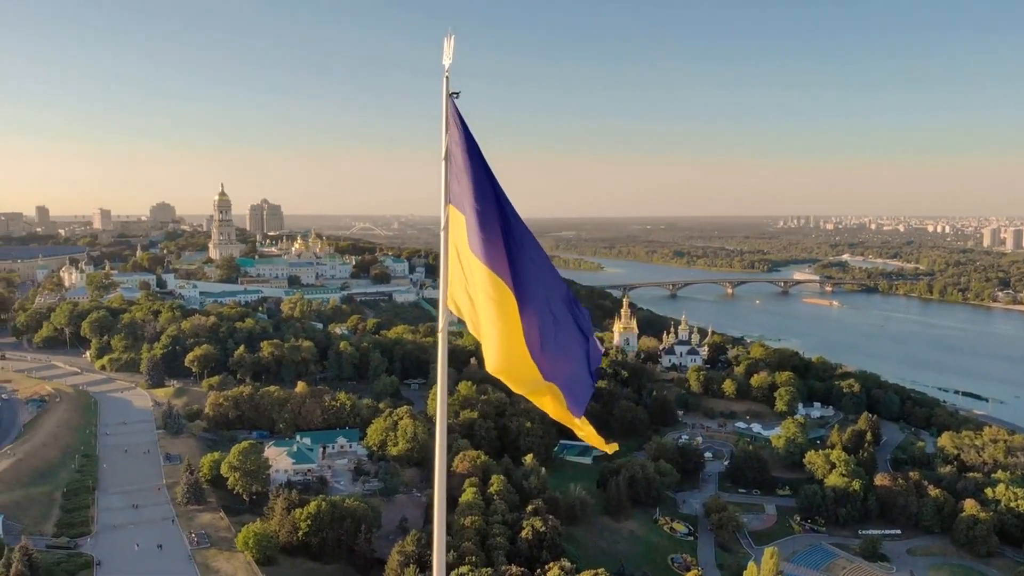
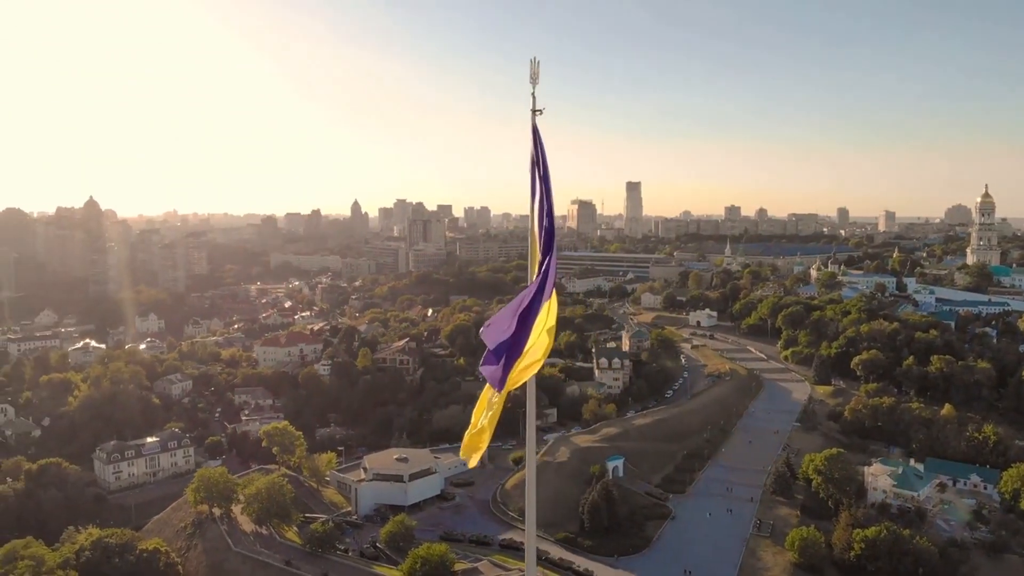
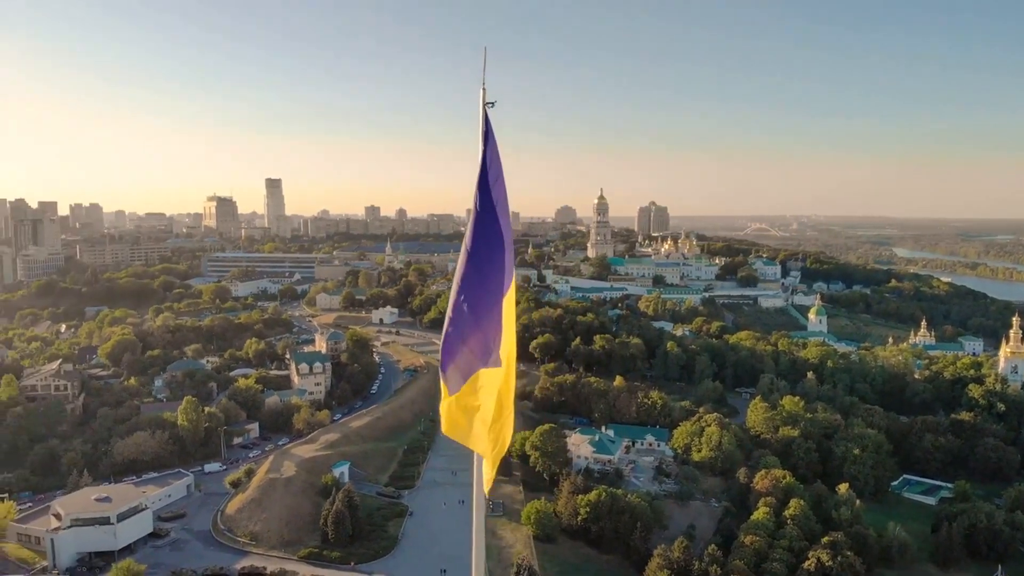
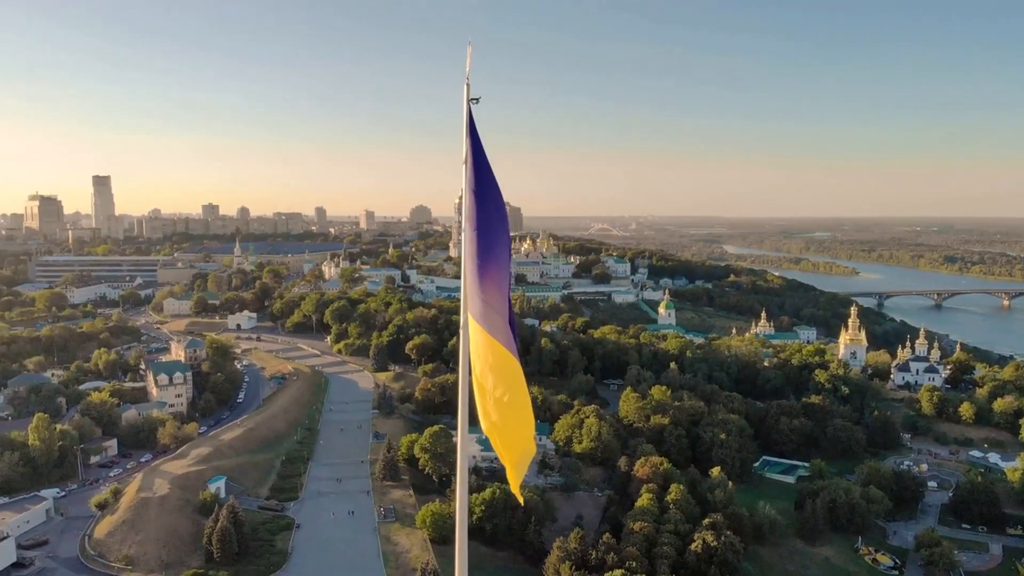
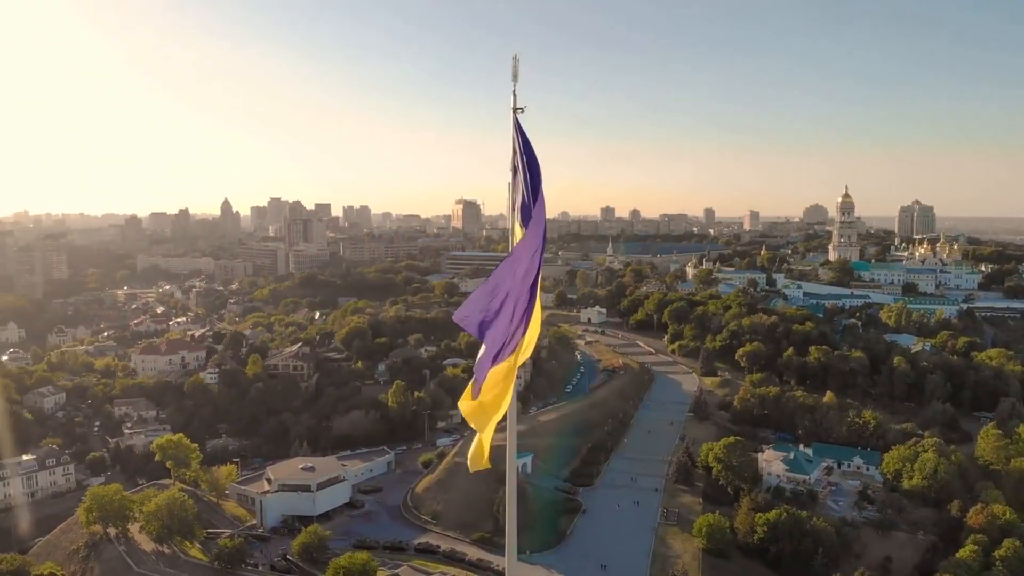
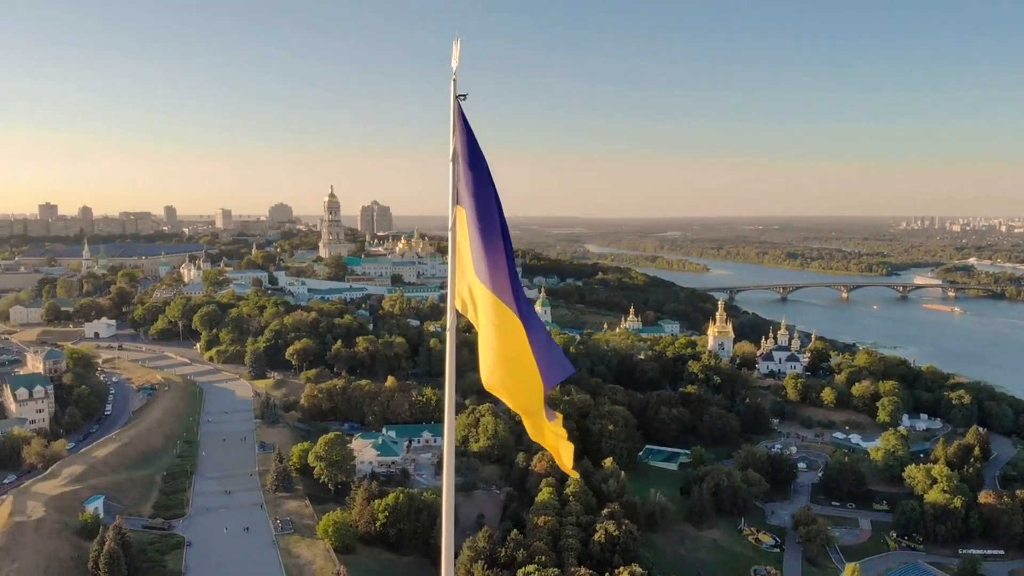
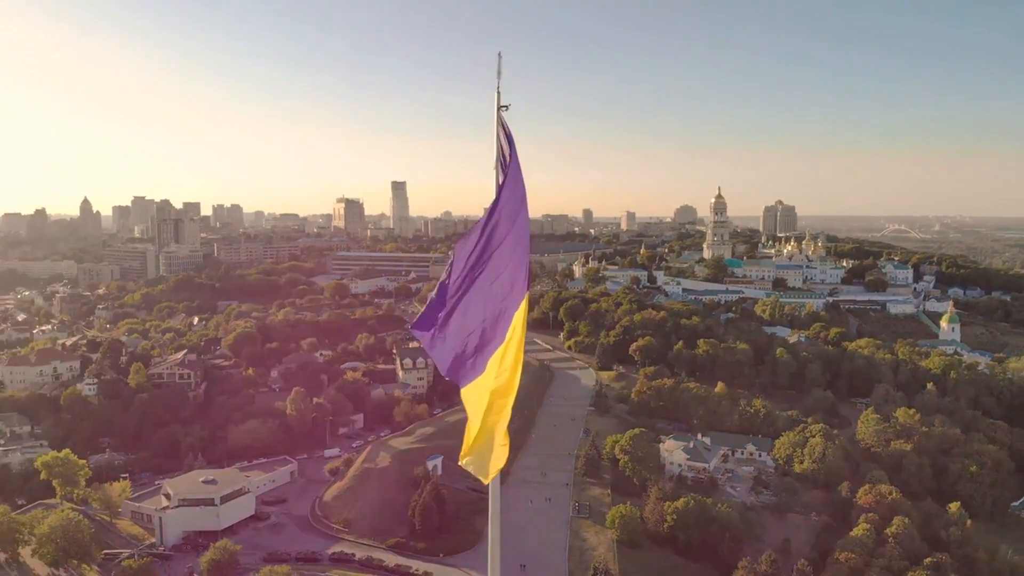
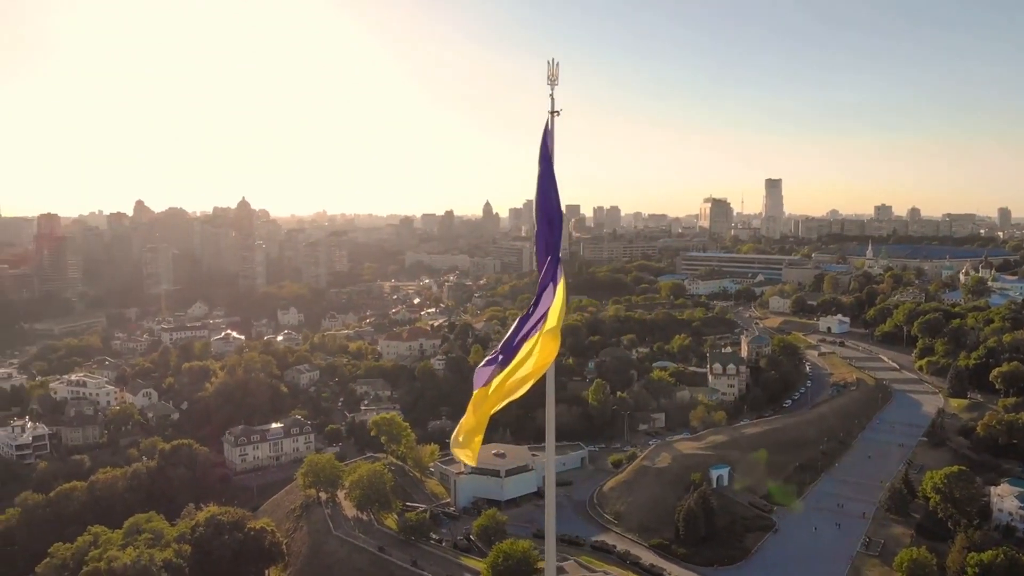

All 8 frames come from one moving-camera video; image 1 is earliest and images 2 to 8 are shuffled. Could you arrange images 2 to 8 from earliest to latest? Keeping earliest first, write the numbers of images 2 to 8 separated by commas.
6, 4, 3, 7, 5, 2, 8
